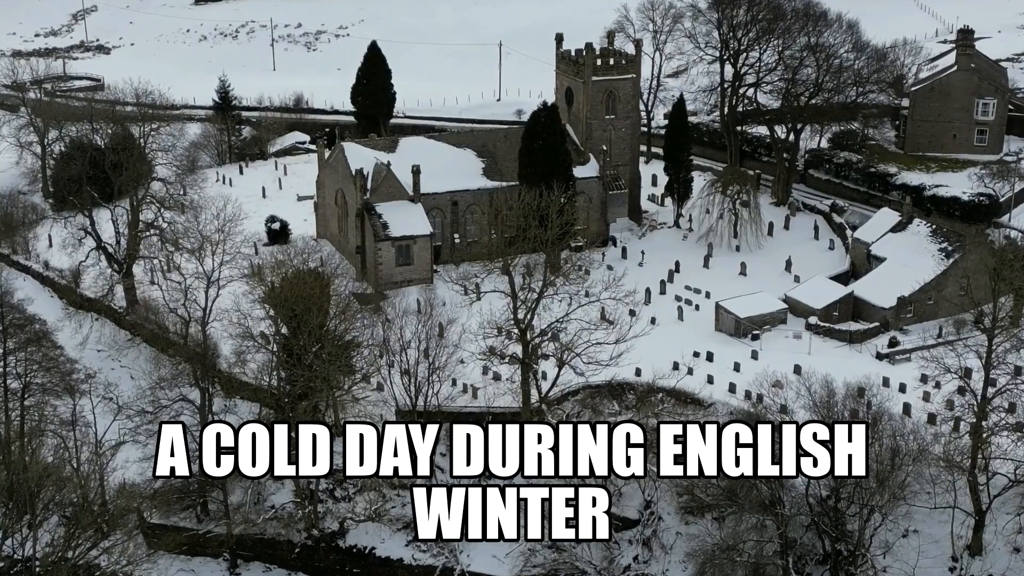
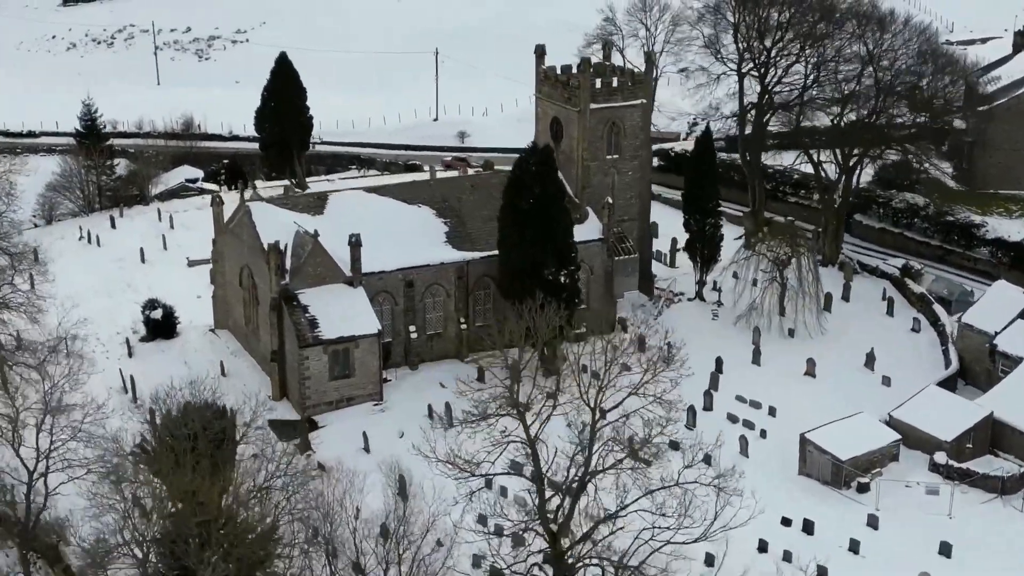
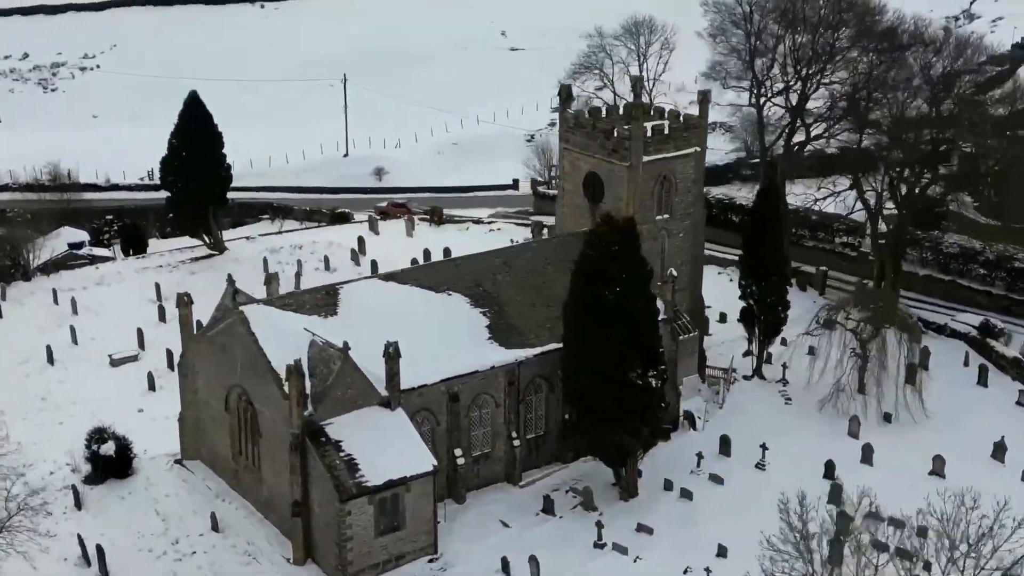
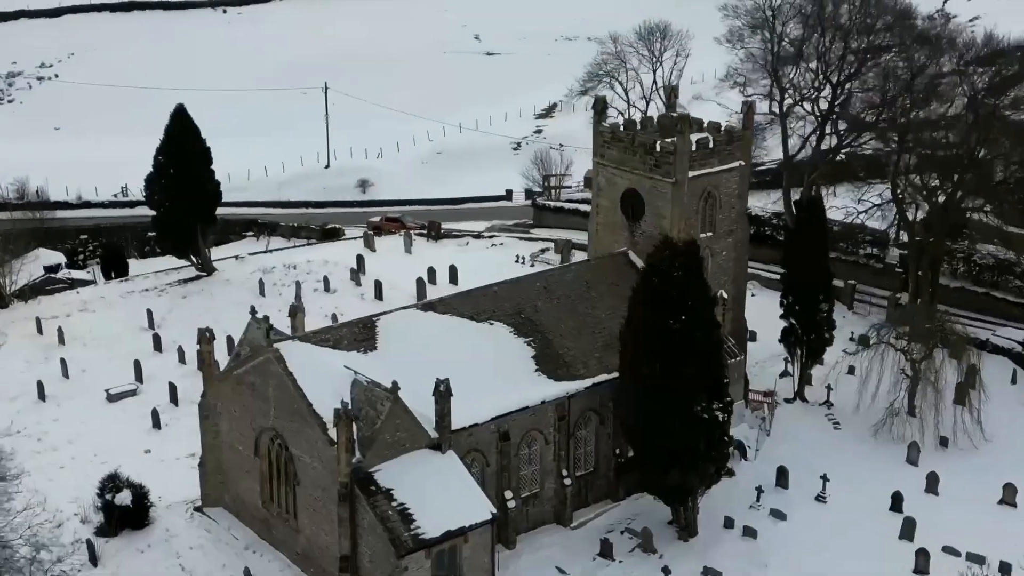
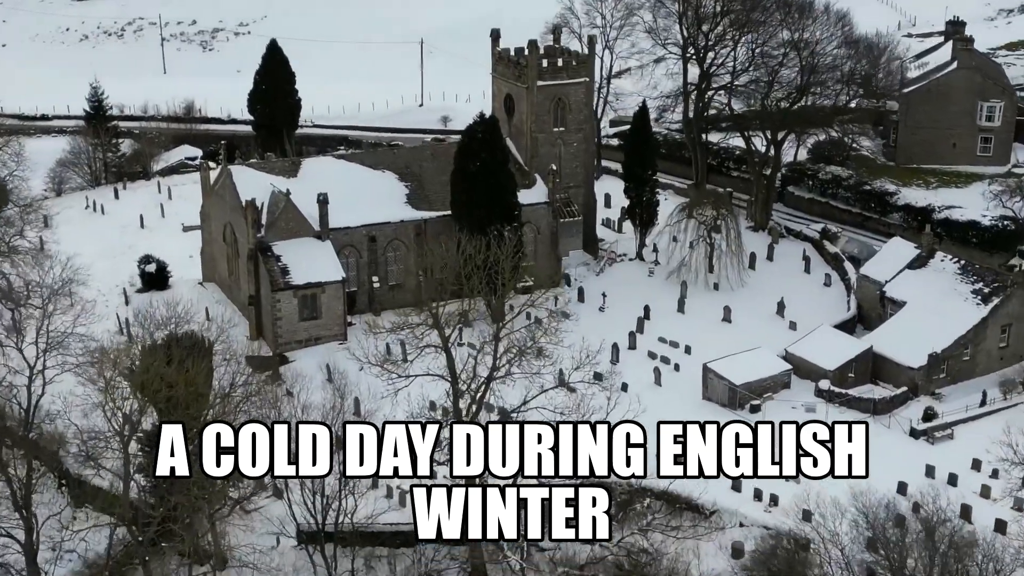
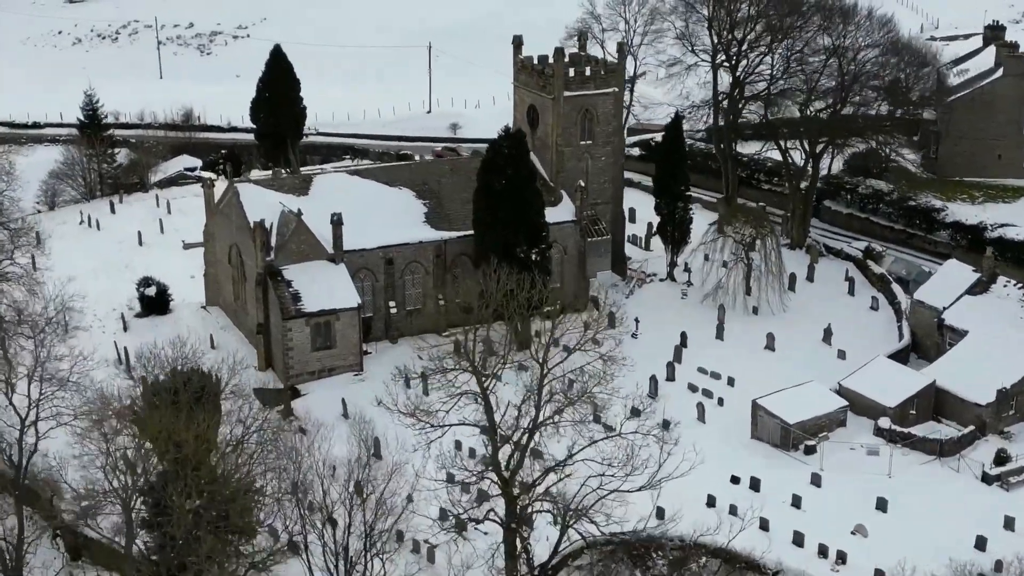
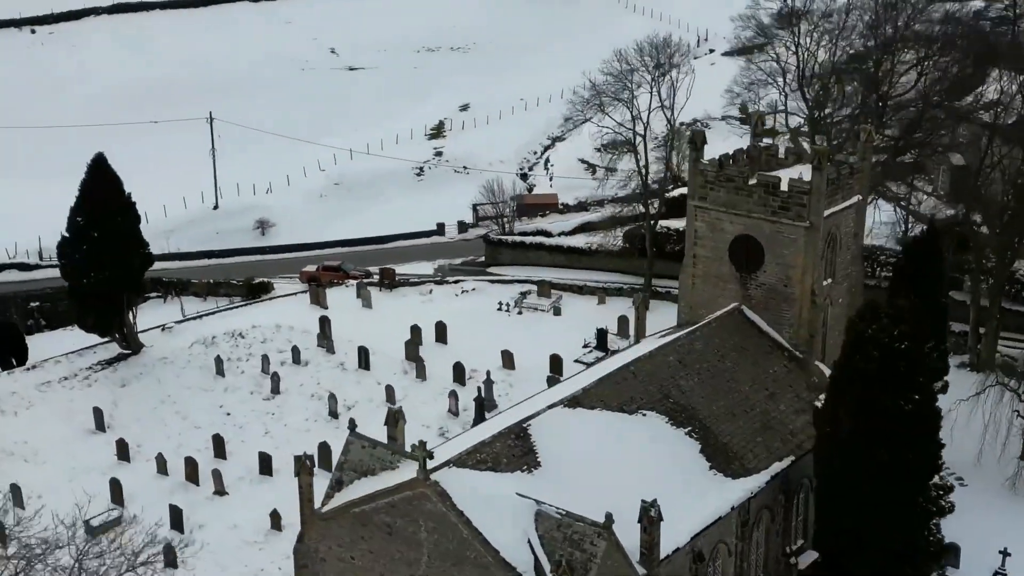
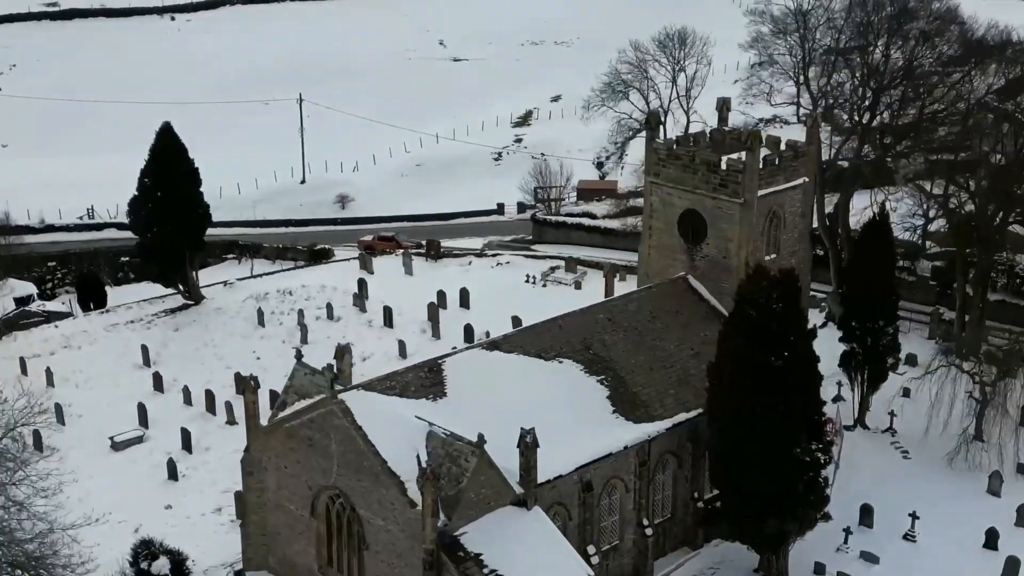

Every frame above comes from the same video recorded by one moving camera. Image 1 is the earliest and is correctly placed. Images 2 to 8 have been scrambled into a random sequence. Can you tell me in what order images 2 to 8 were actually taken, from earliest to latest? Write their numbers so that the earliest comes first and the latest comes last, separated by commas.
5, 6, 2, 3, 4, 8, 7
